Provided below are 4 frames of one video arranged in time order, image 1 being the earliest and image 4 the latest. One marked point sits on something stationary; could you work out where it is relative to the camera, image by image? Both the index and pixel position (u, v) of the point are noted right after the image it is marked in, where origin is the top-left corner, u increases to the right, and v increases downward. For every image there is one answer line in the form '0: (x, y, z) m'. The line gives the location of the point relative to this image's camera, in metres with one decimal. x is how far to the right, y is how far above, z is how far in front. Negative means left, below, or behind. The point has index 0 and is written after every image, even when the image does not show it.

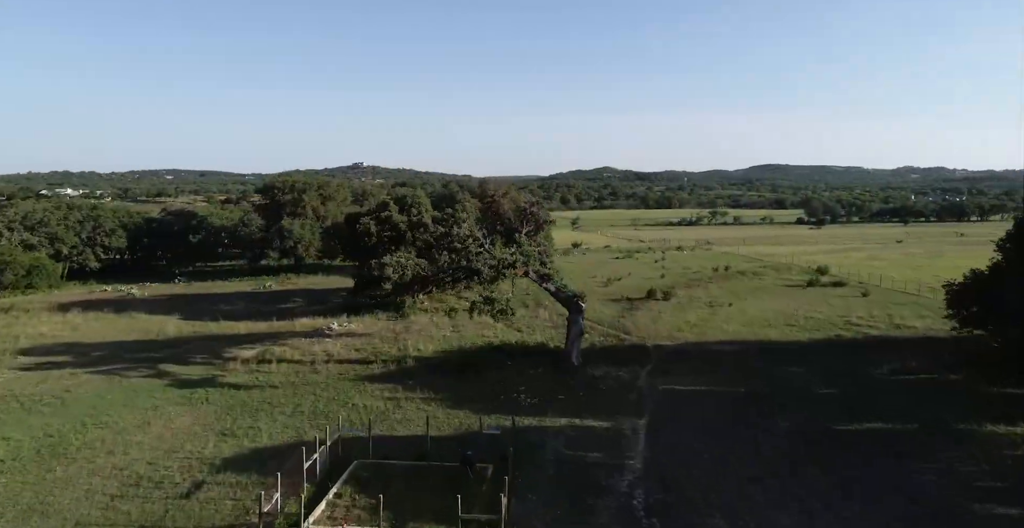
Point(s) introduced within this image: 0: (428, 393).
0: (-2.2, -3.4, +17.9) m
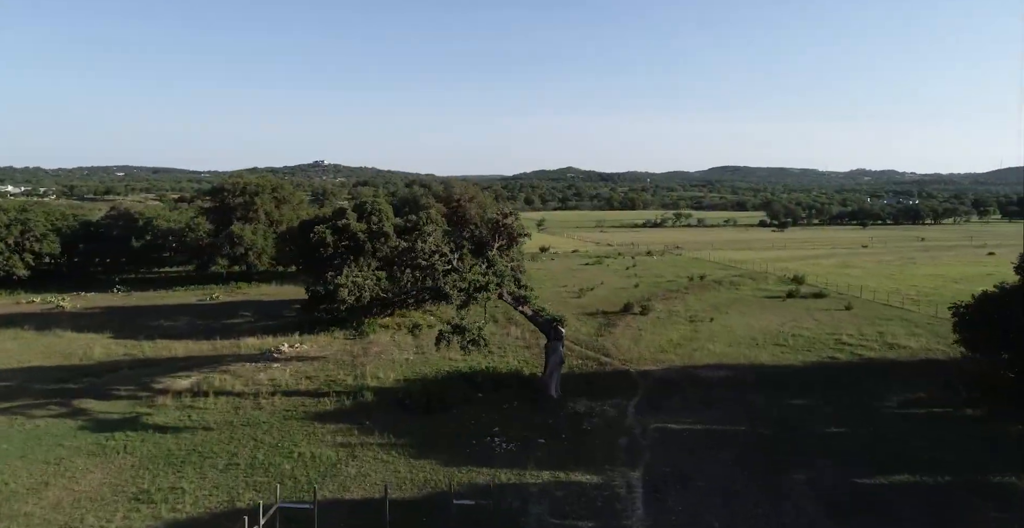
0: (-2.8, -4.0, +15.5) m
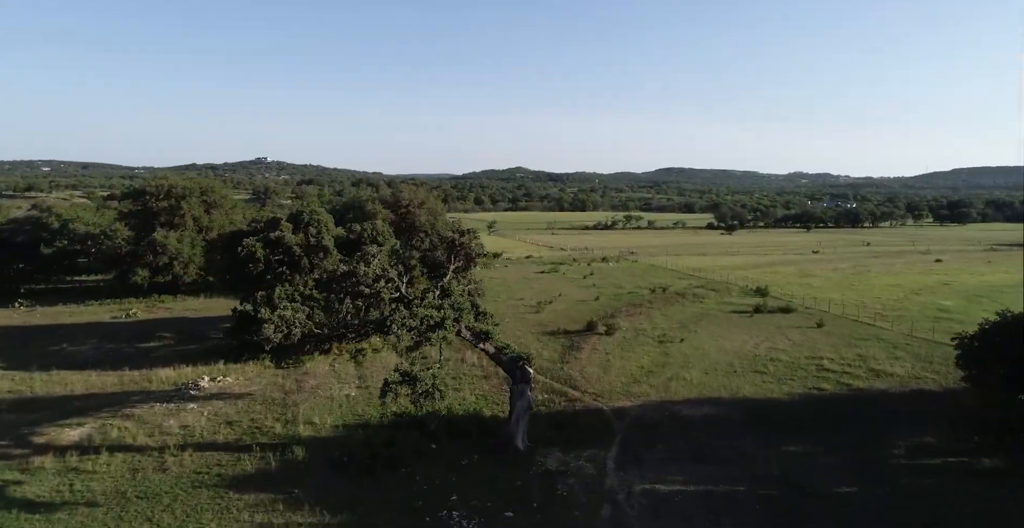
0: (-3.6, -4.6, +12.6) m
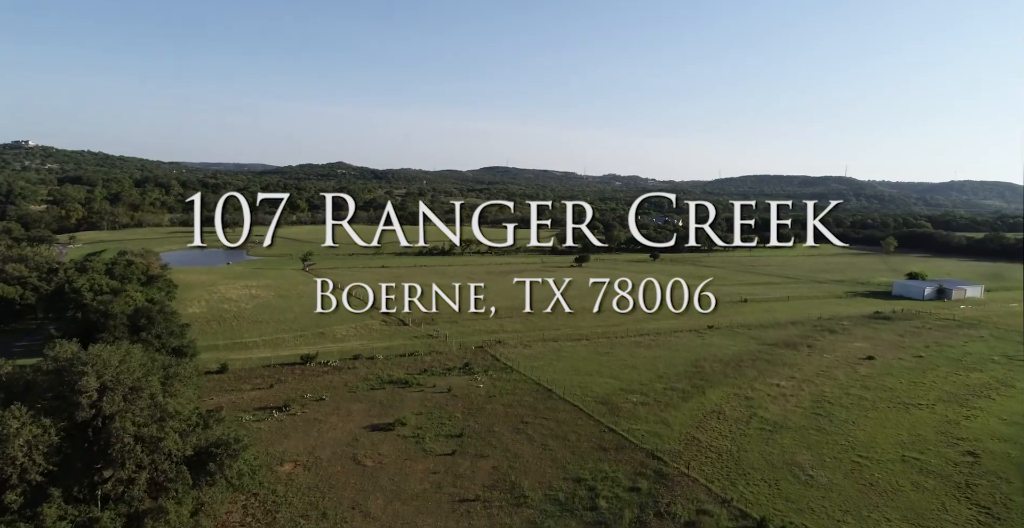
0: (-1.7, -12.6, -8.4) m
